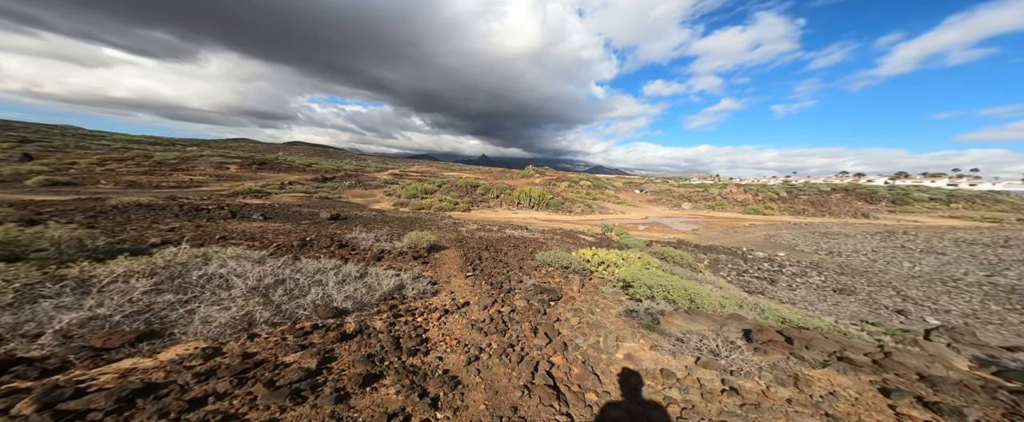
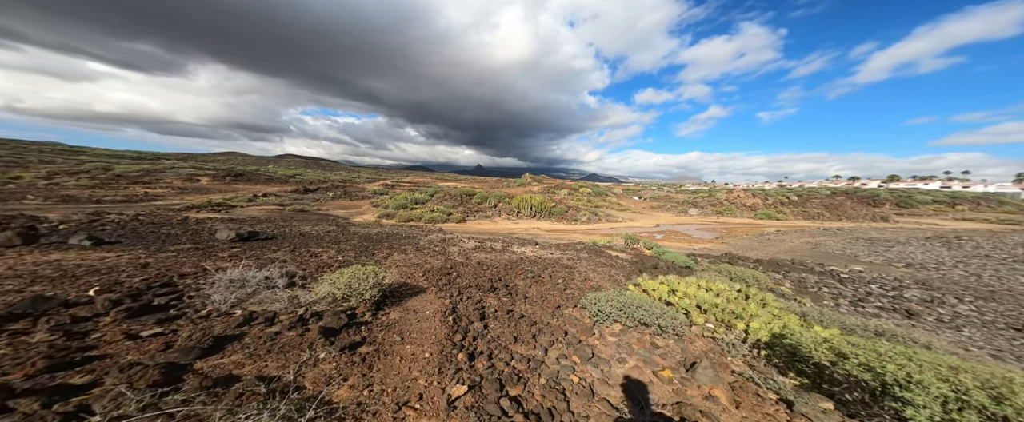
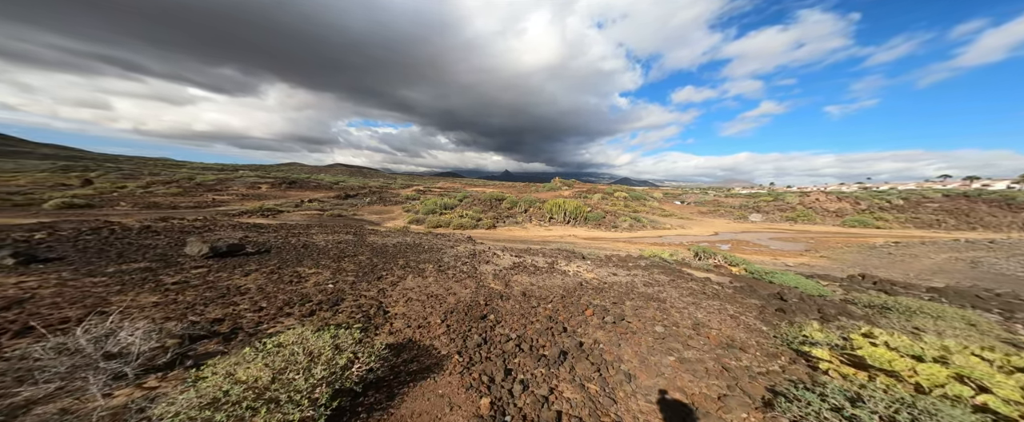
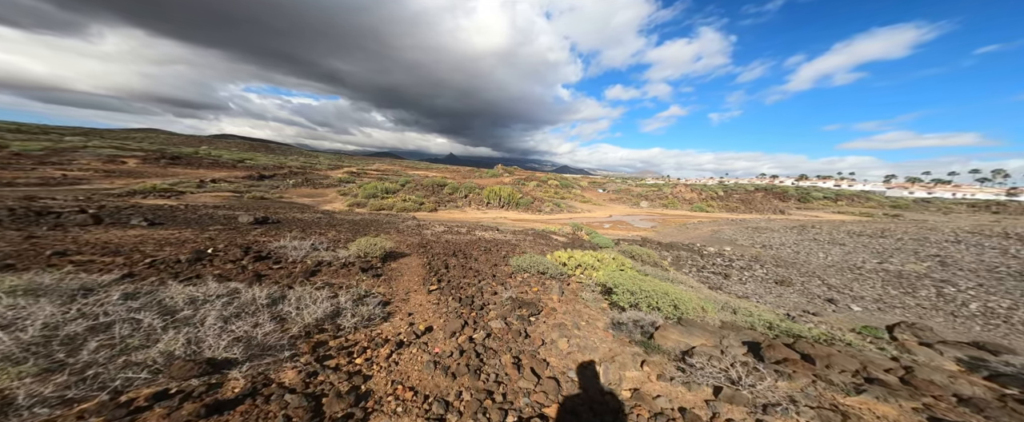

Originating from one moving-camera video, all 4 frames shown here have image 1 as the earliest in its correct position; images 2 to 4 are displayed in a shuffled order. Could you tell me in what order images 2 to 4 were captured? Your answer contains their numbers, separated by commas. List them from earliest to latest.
4, 2, 3
